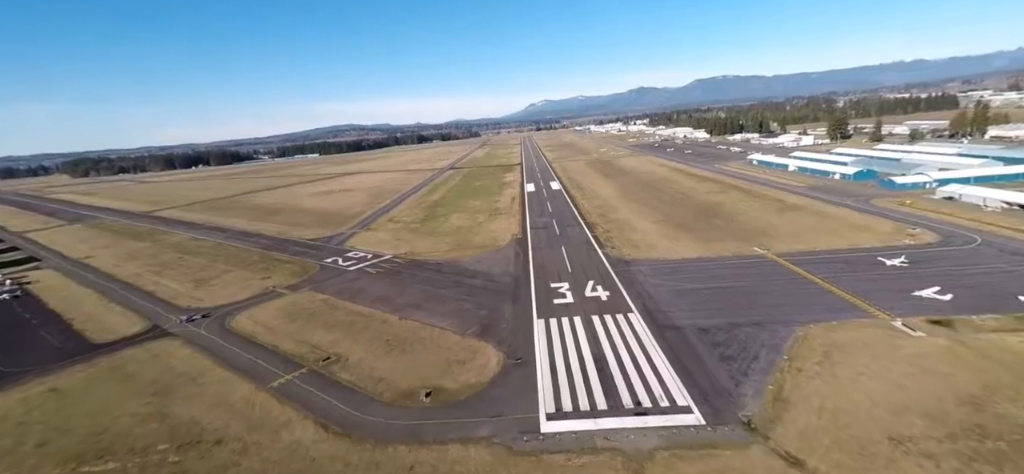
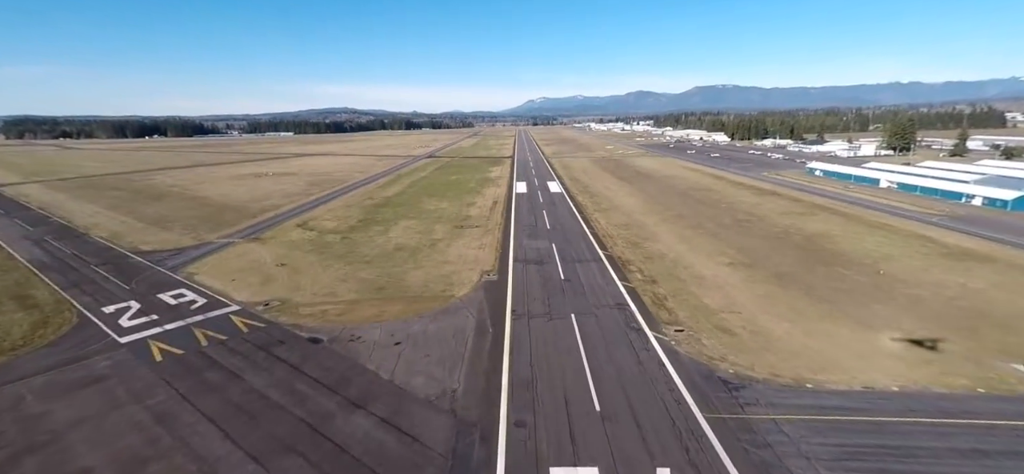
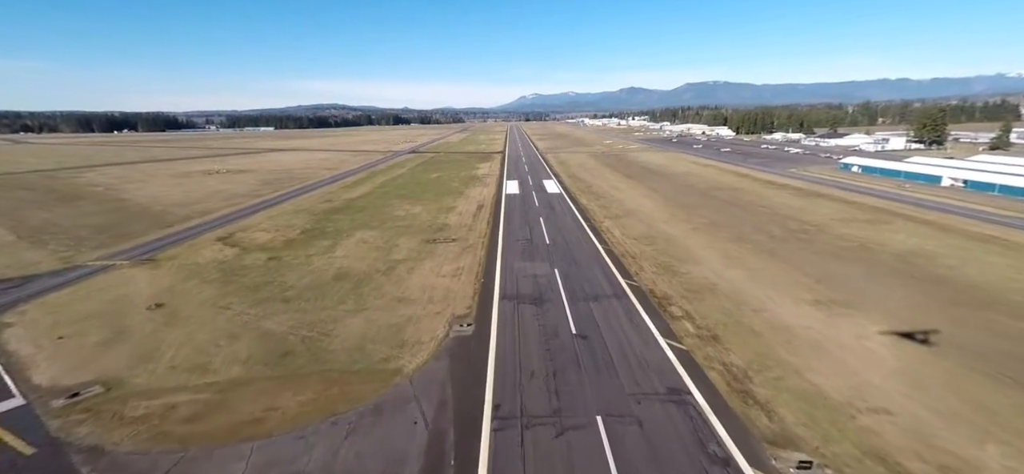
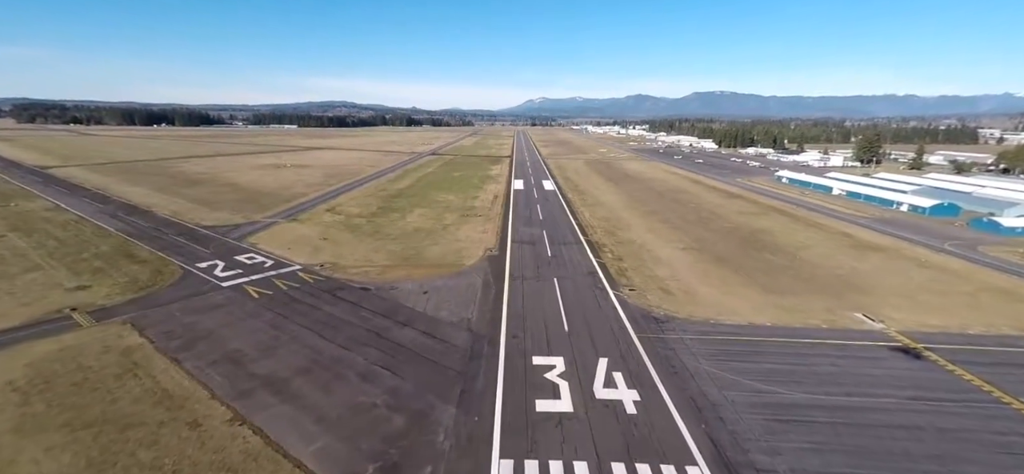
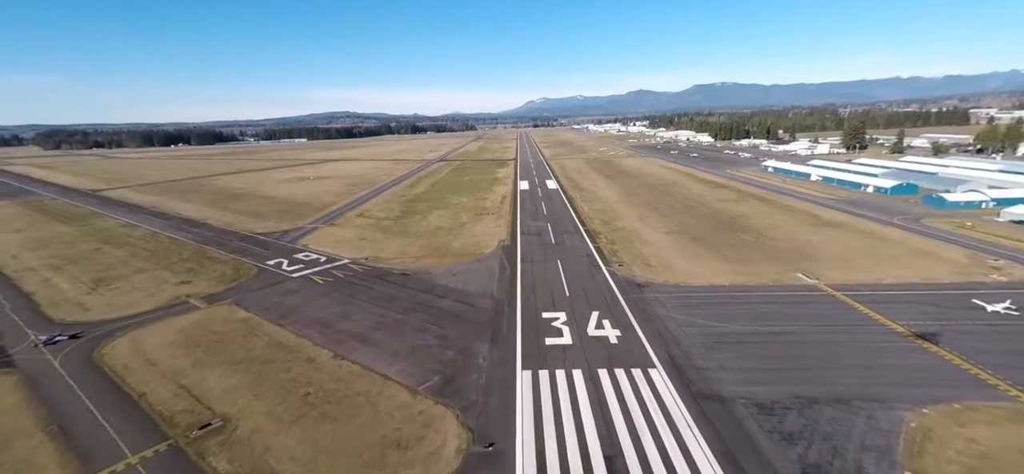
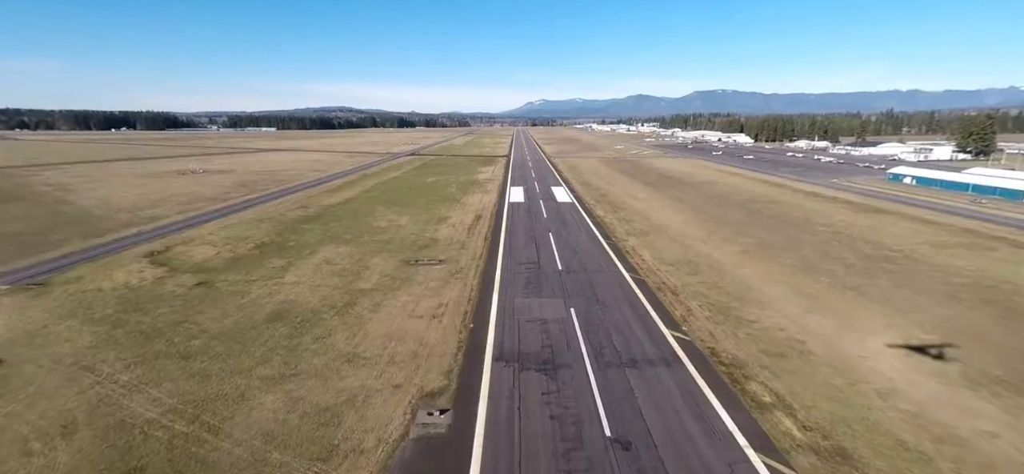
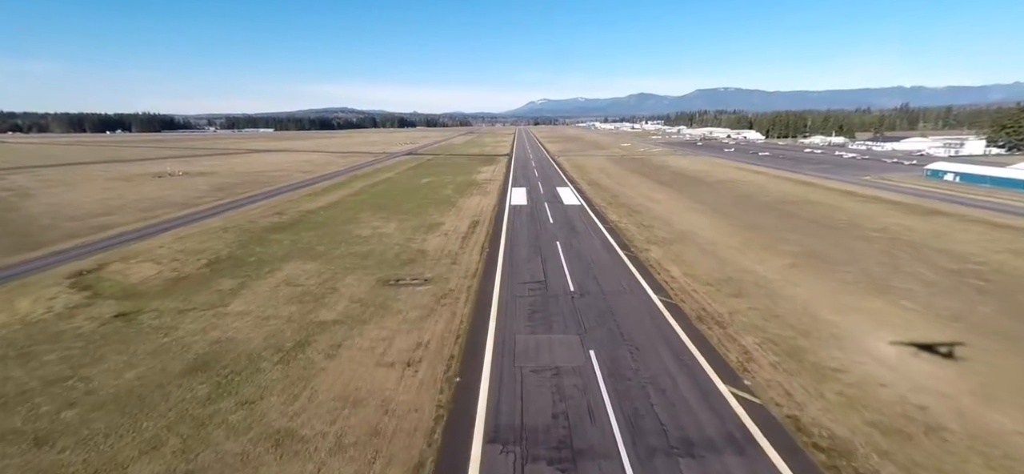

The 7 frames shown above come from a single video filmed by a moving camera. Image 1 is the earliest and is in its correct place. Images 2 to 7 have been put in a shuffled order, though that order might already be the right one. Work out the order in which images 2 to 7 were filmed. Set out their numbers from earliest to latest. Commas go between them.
5, 4, 2, 3, 6, 7
